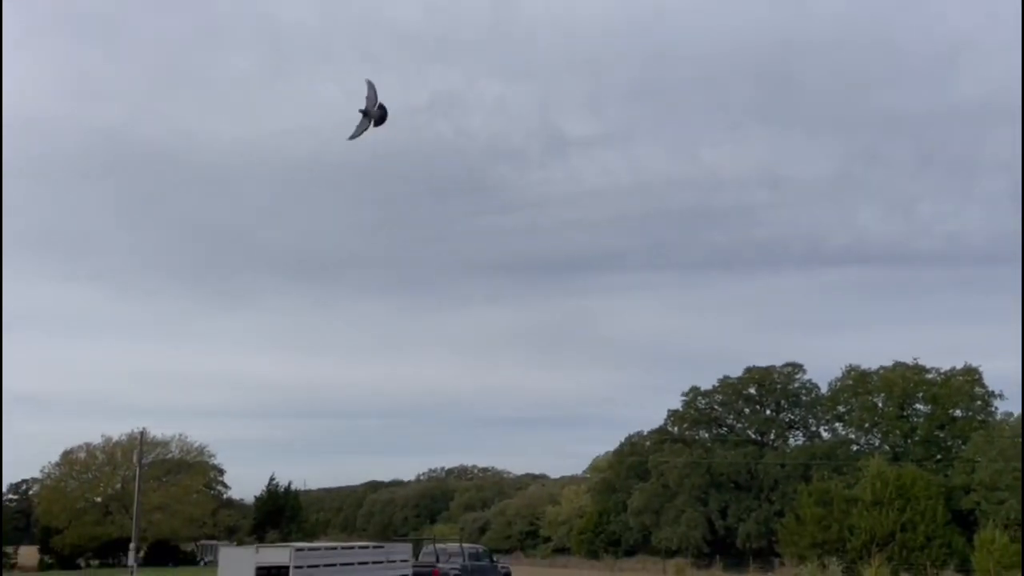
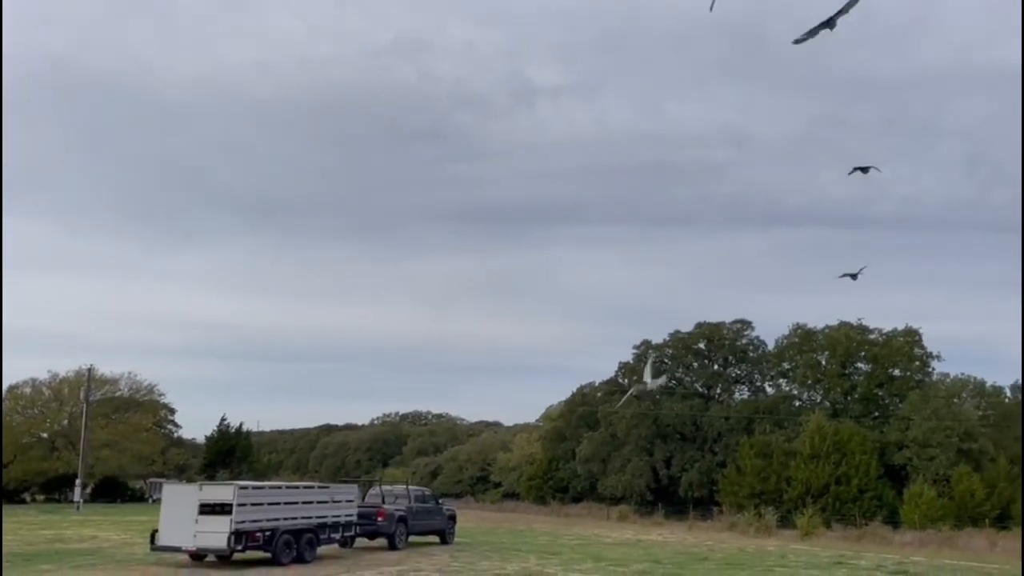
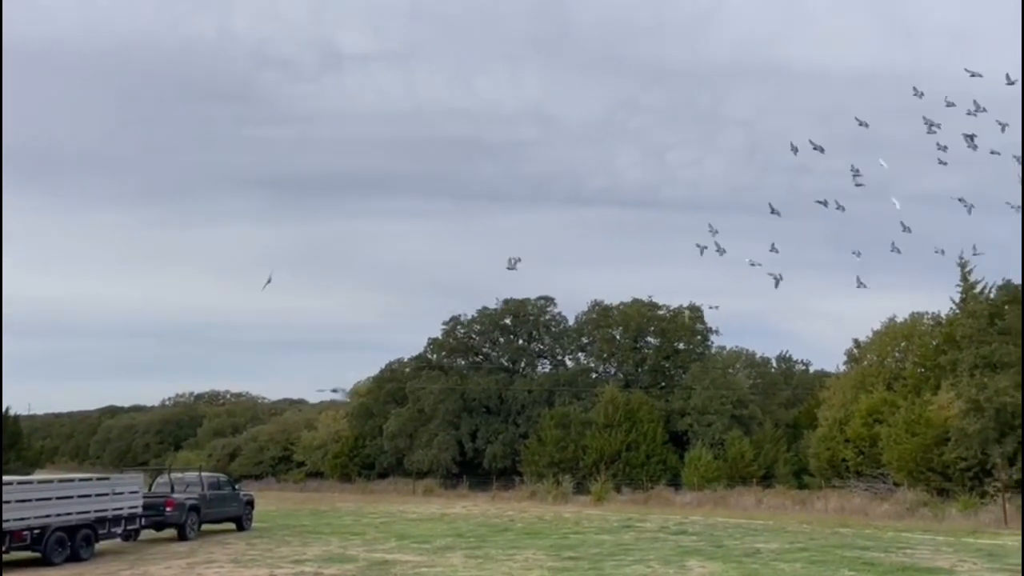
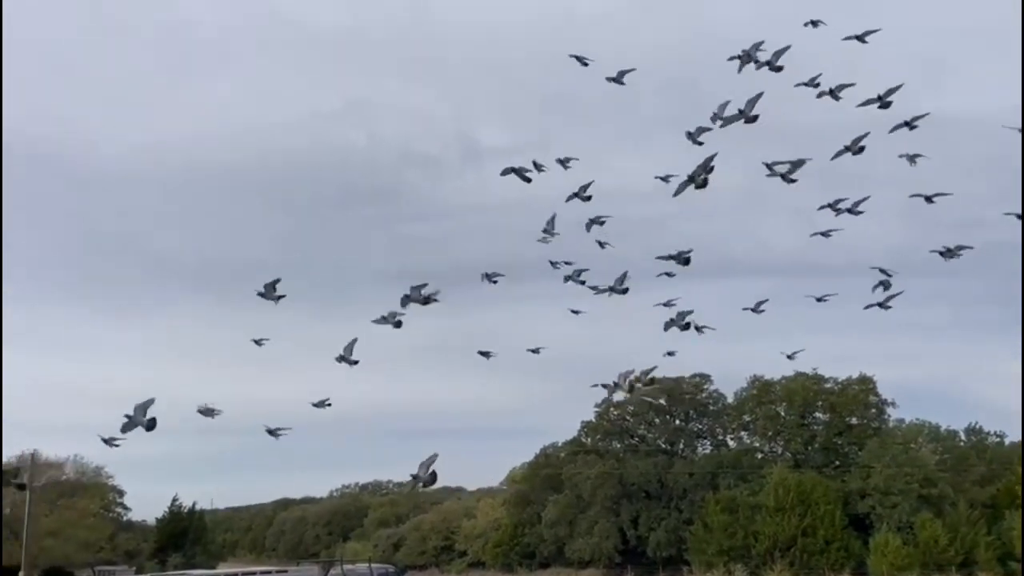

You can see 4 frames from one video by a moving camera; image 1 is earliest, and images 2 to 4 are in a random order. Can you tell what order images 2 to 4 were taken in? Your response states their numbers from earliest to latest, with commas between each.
2, 3, 4
